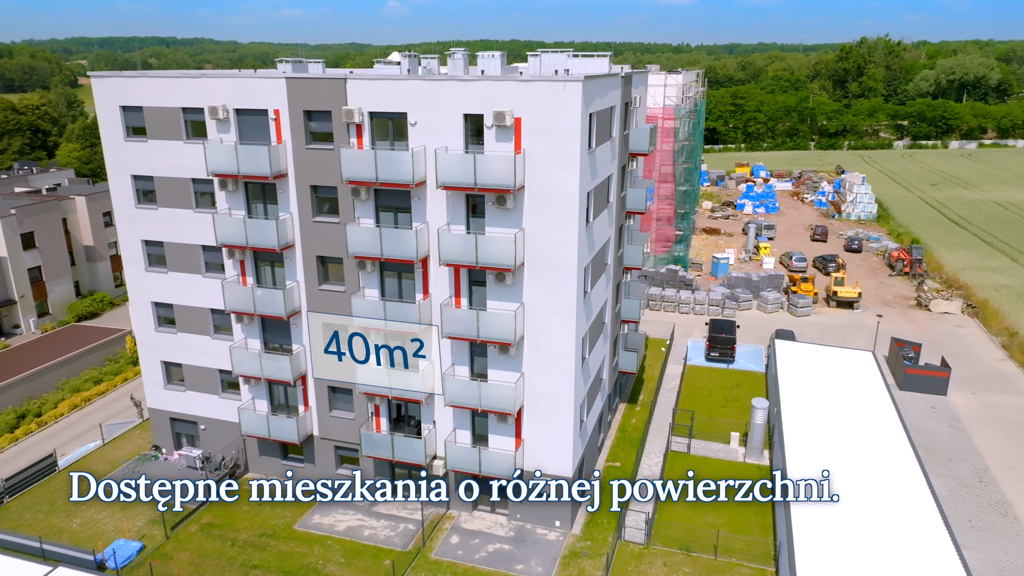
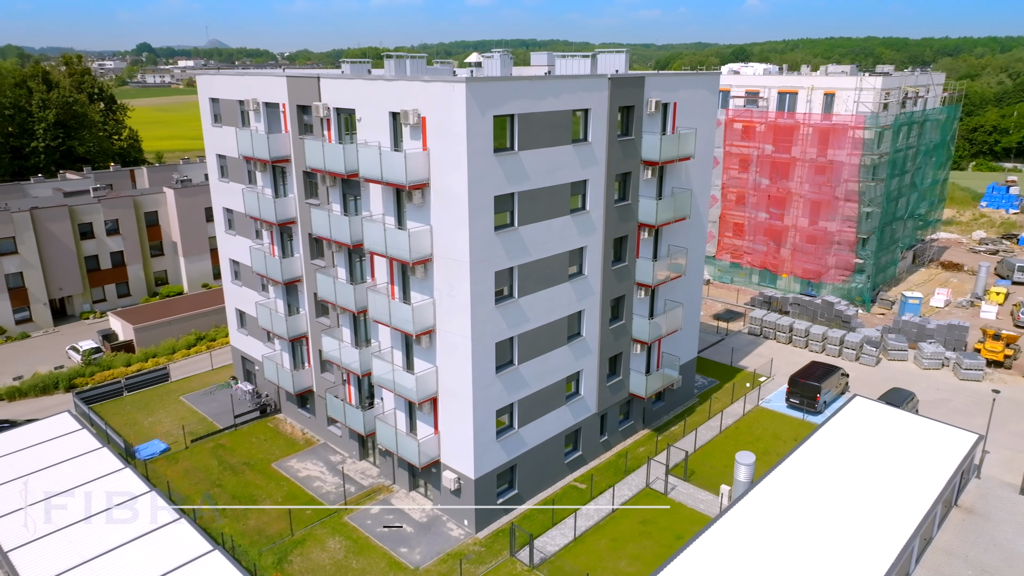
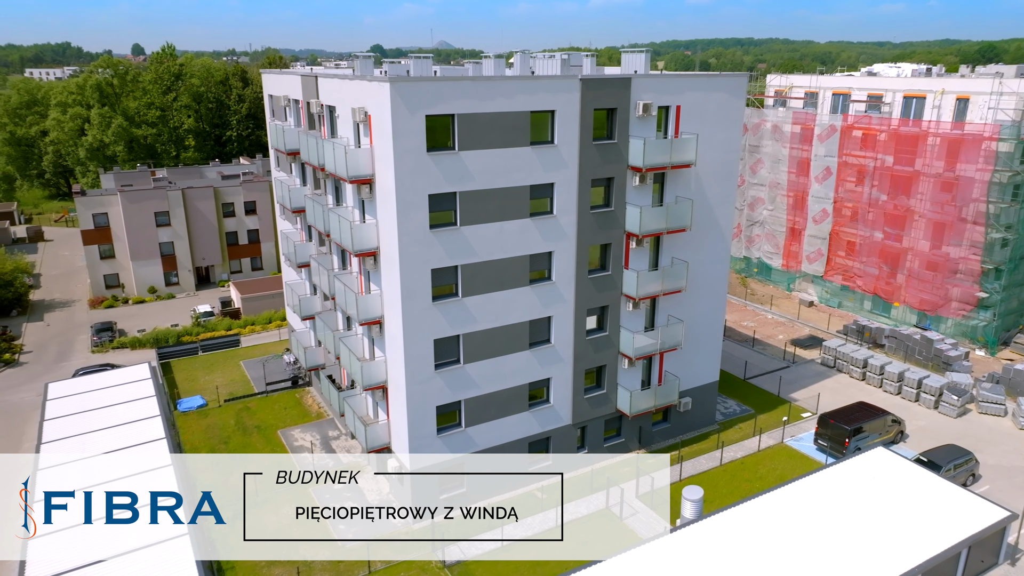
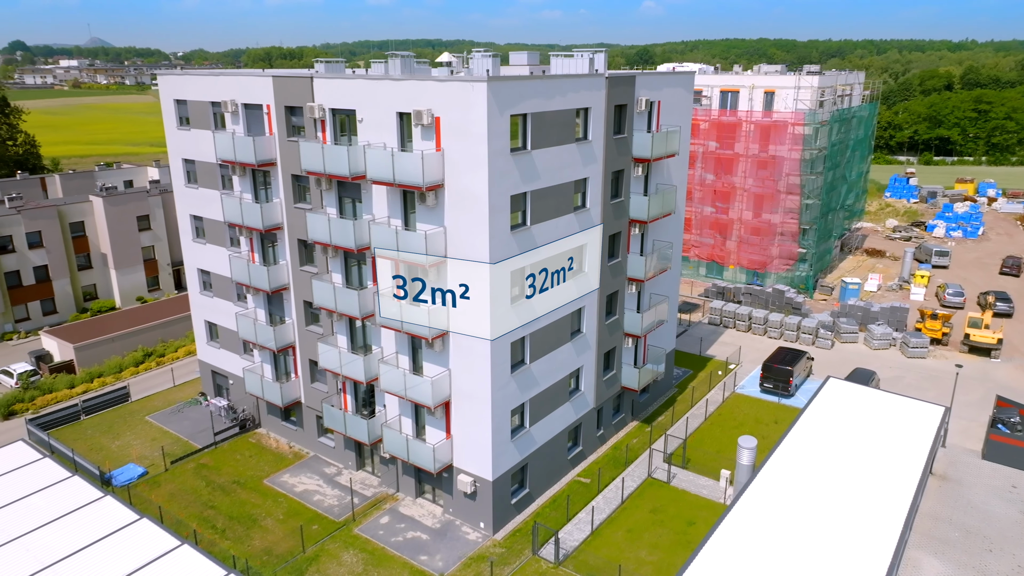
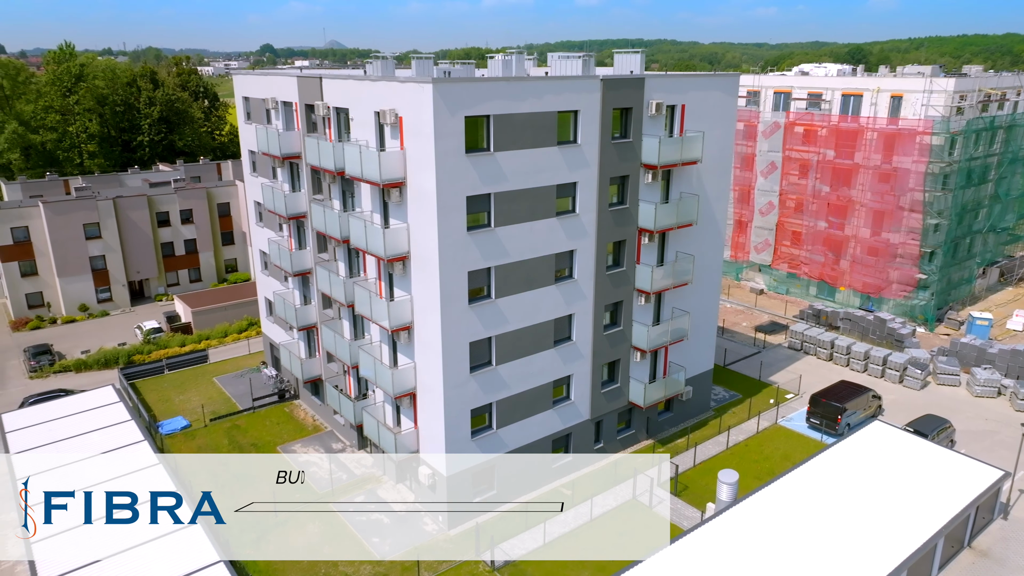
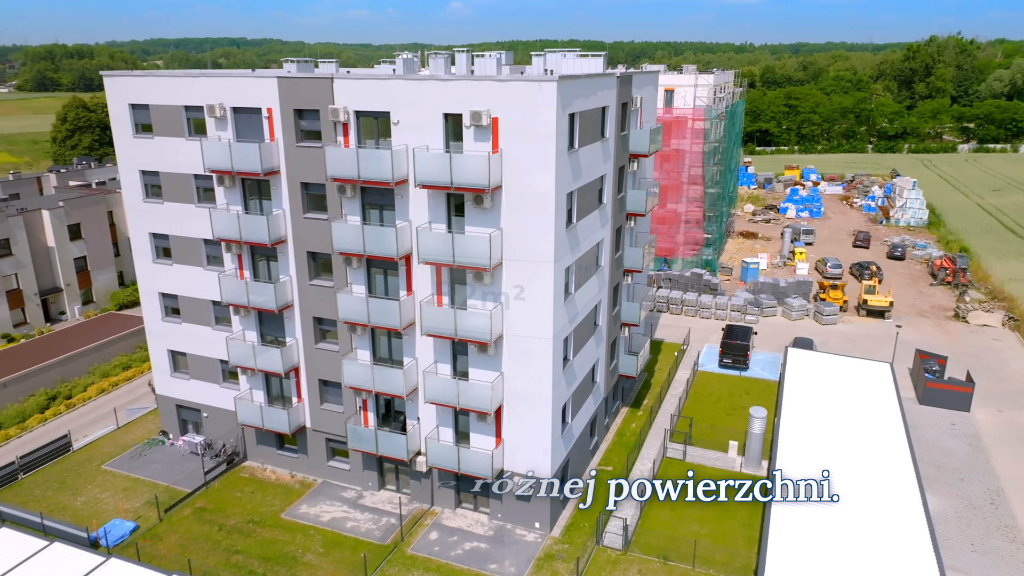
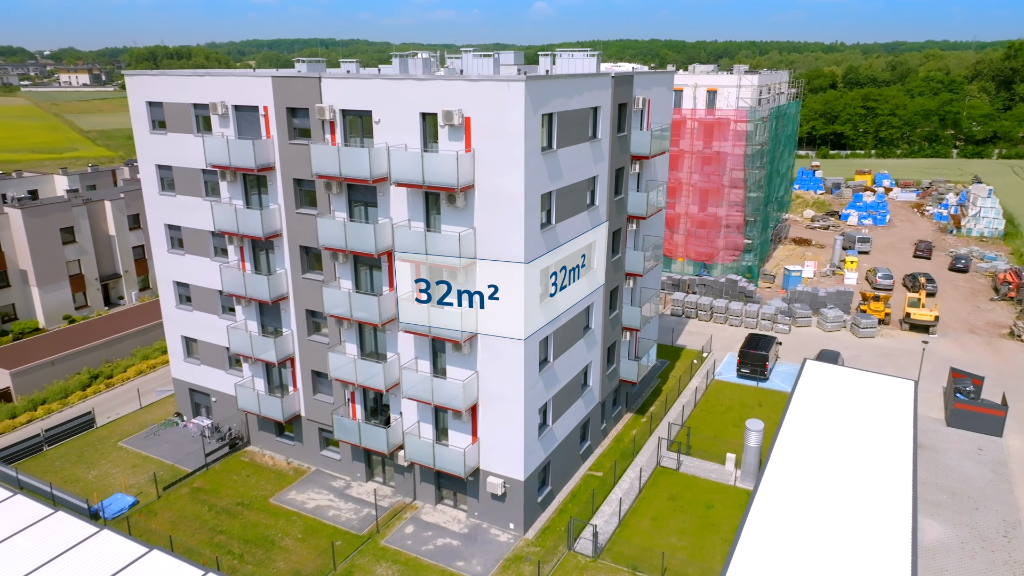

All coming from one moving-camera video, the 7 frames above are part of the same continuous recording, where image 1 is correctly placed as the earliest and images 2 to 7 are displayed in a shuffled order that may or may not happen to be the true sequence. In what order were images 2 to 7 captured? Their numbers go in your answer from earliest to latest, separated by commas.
6, 7, 4, 2, 5, 3
